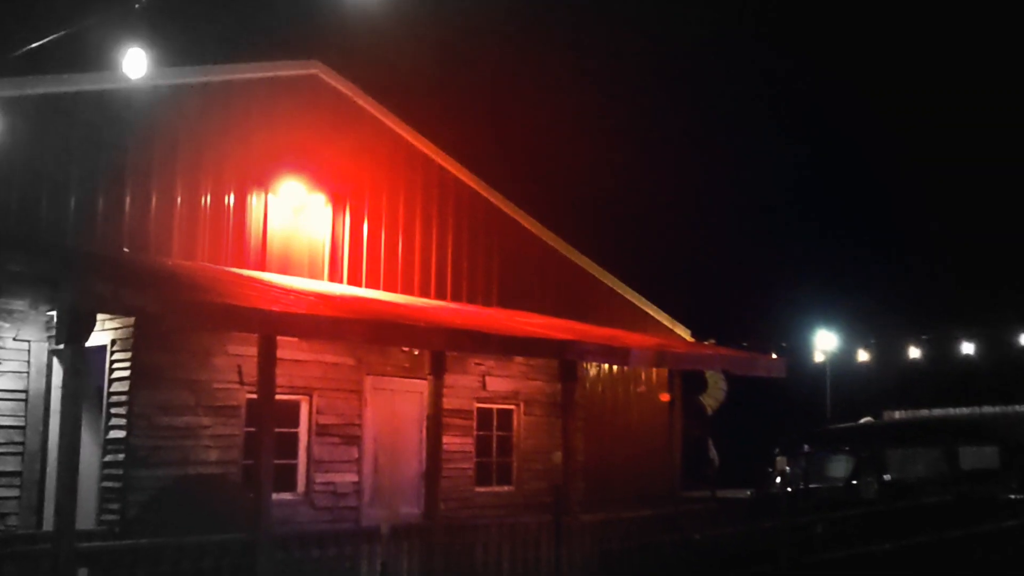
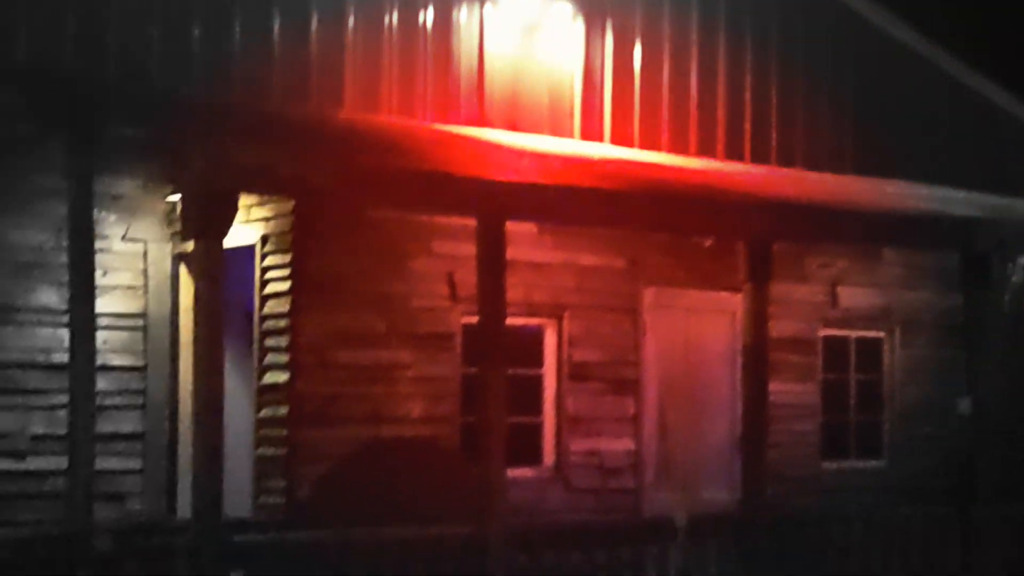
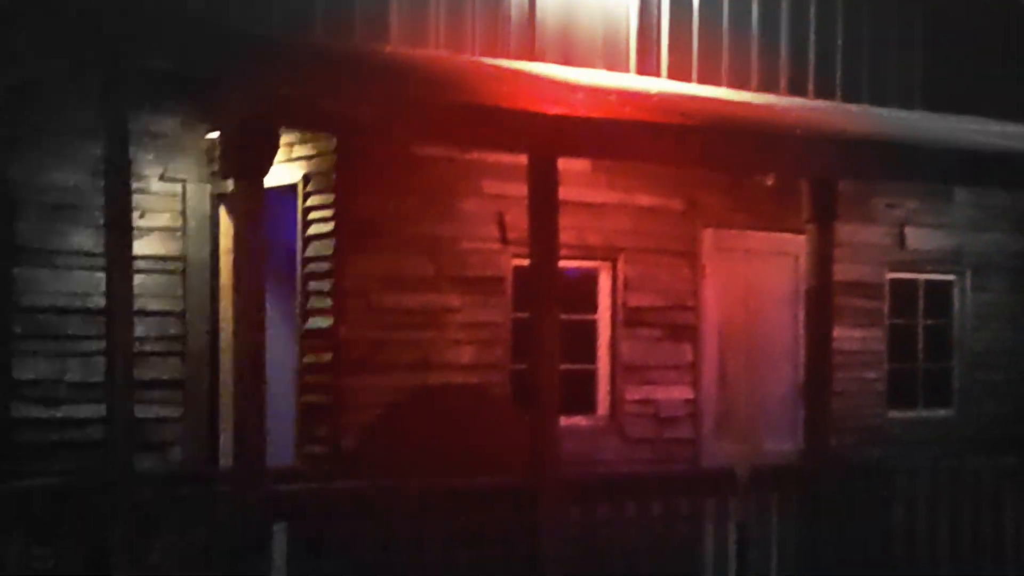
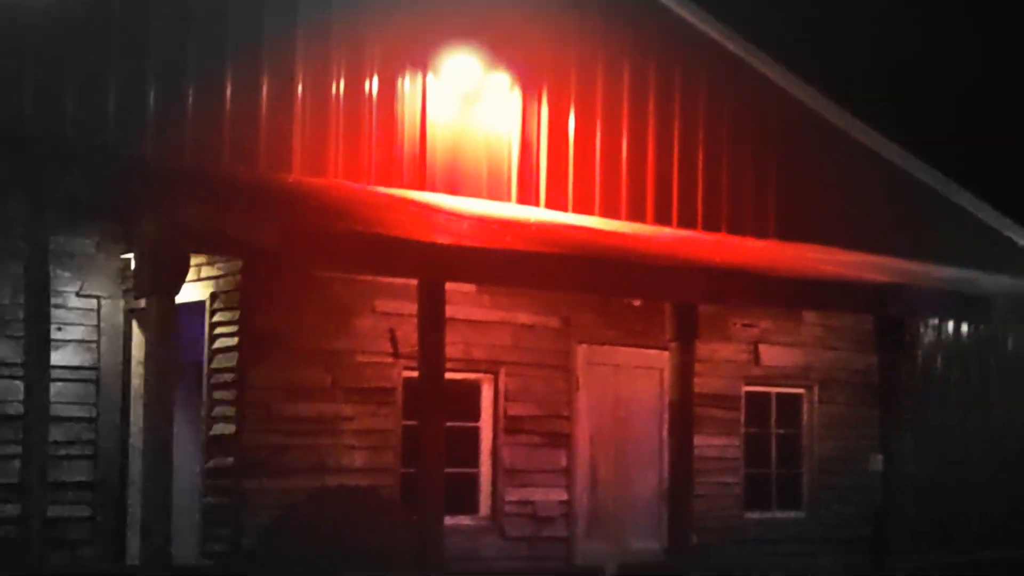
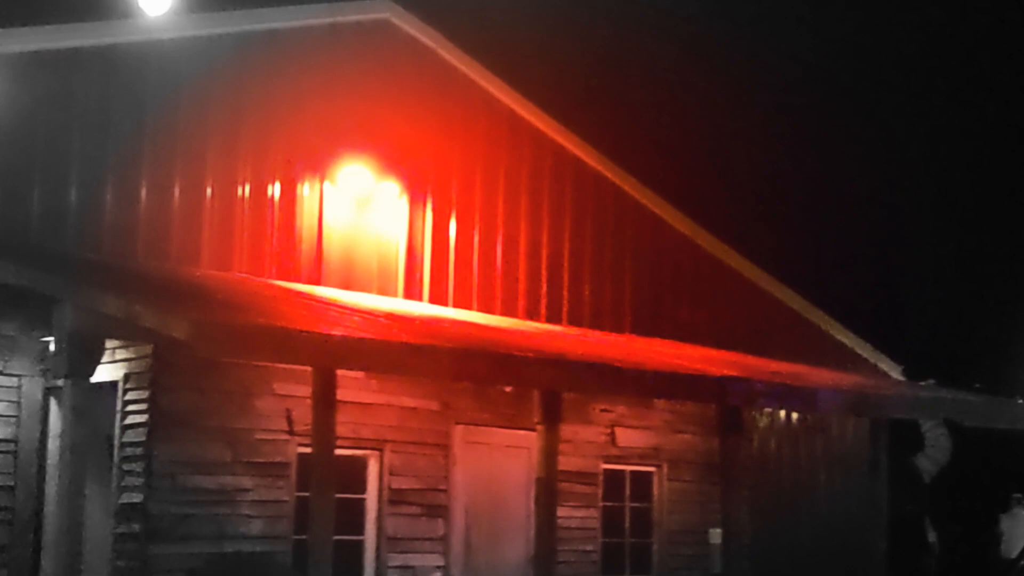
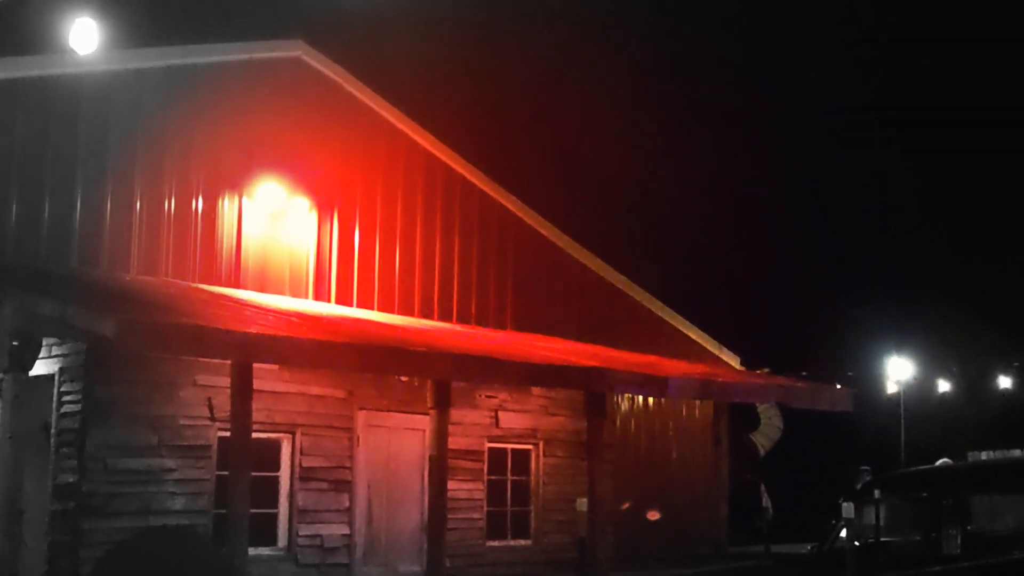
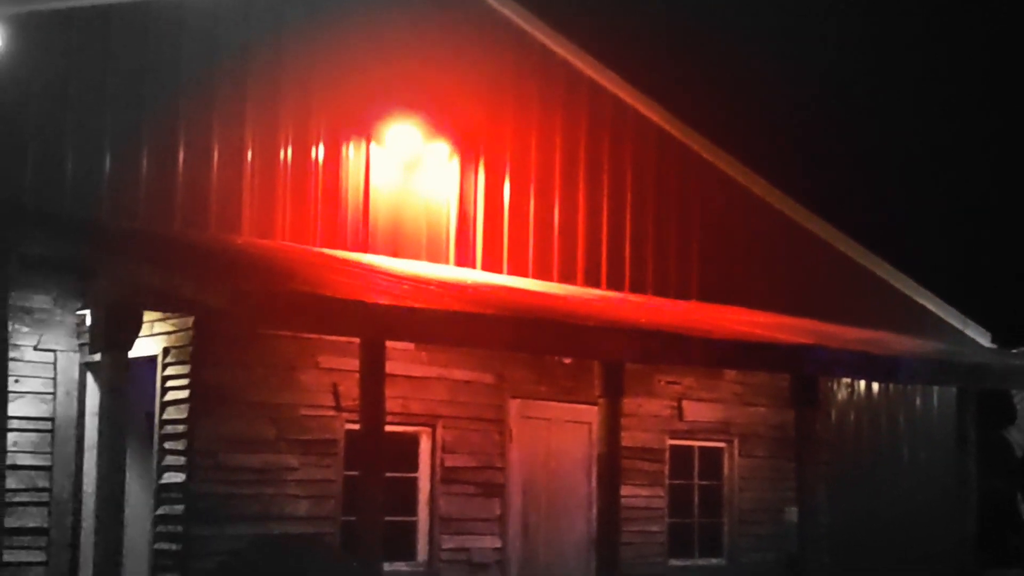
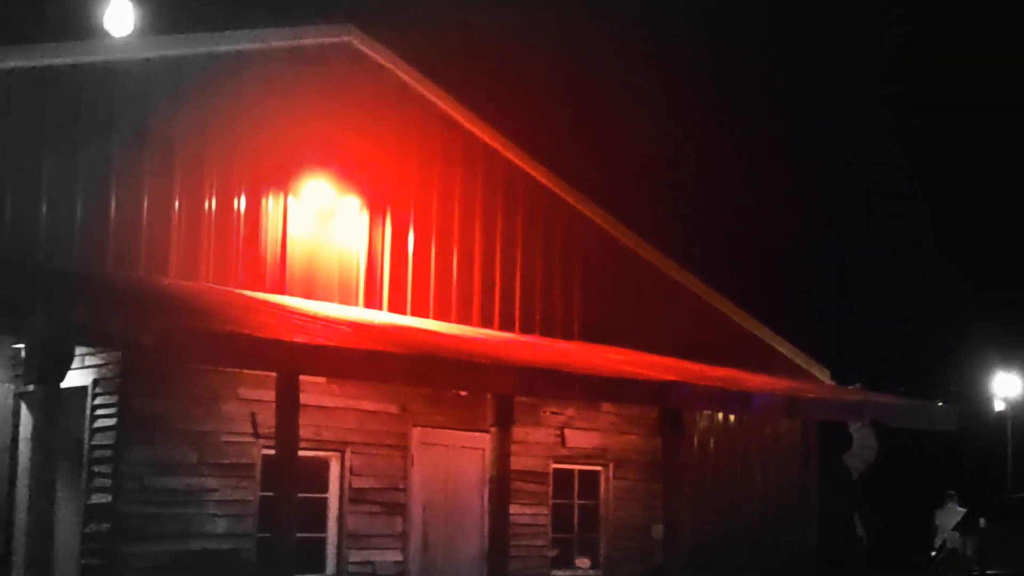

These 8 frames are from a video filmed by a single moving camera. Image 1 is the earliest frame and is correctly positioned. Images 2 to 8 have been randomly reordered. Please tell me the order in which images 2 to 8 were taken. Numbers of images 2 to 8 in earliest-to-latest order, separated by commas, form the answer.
6, 8, 5, 7, 4, 2, 3
